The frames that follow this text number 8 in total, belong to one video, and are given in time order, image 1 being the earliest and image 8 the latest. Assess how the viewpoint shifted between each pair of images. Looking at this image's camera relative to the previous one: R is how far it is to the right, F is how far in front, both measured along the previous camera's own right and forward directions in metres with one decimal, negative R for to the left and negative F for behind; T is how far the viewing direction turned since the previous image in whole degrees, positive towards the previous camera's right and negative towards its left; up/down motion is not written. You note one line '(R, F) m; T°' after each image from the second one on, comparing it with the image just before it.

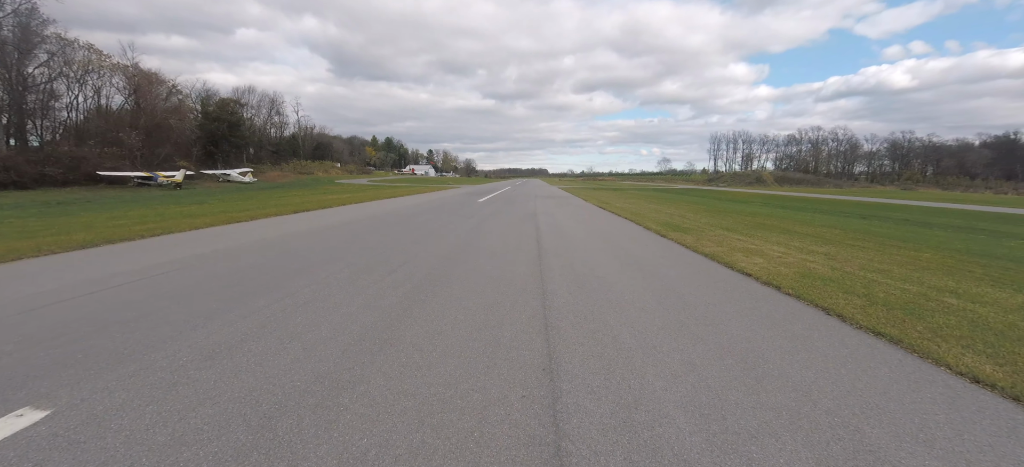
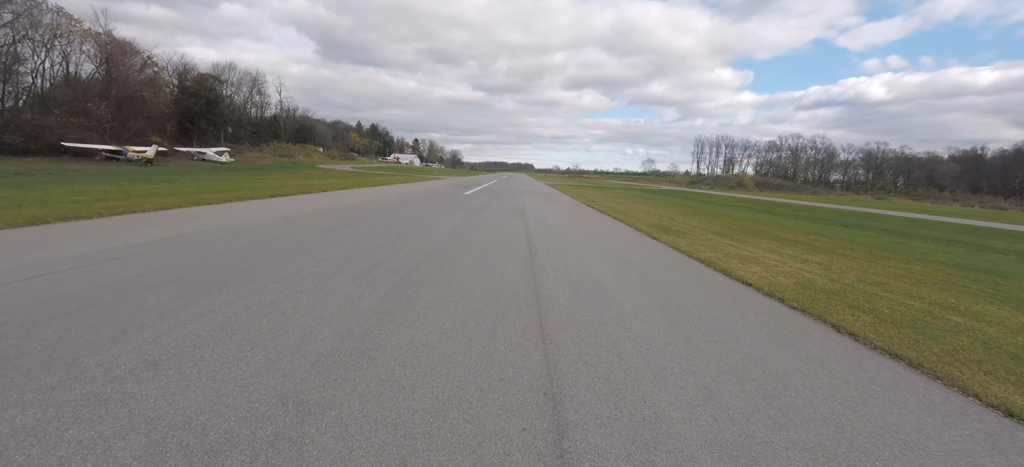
(-0.1, +0.4) m; +2°
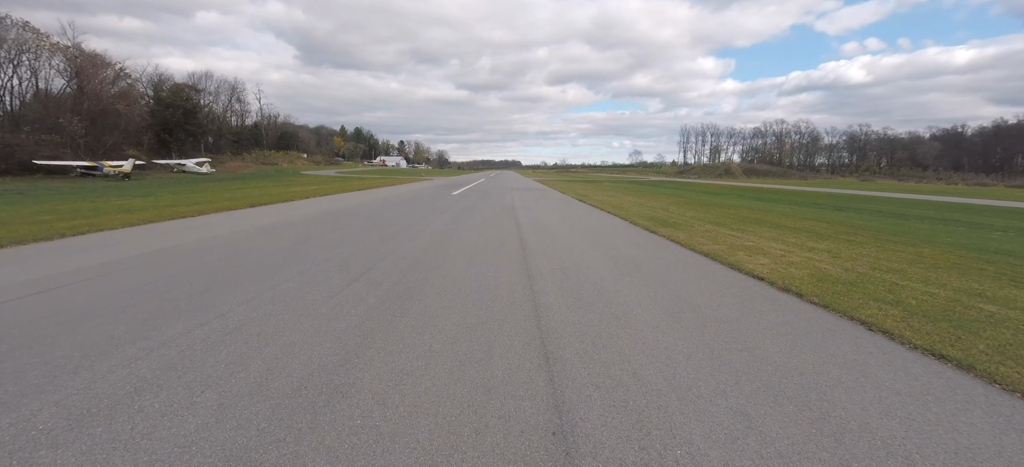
(0.0, +0.5) m; +1°
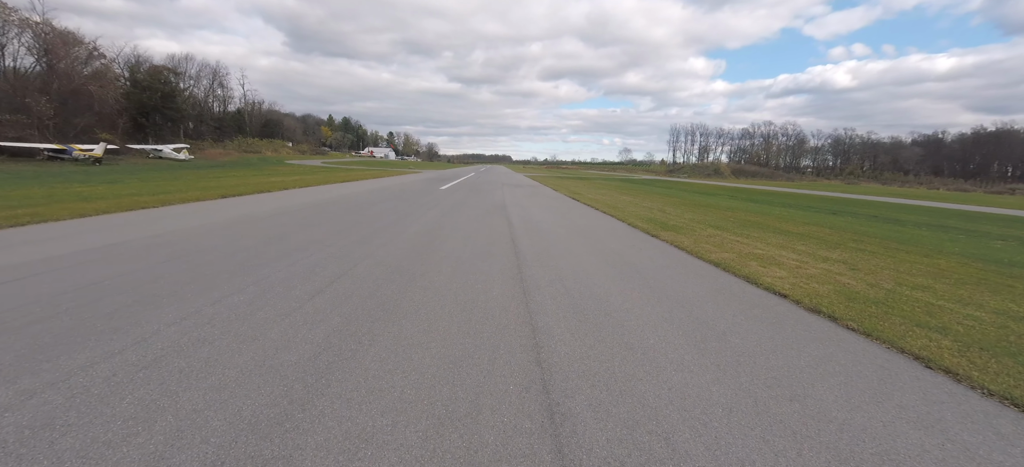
(-0.1, +0.8) m; +2°
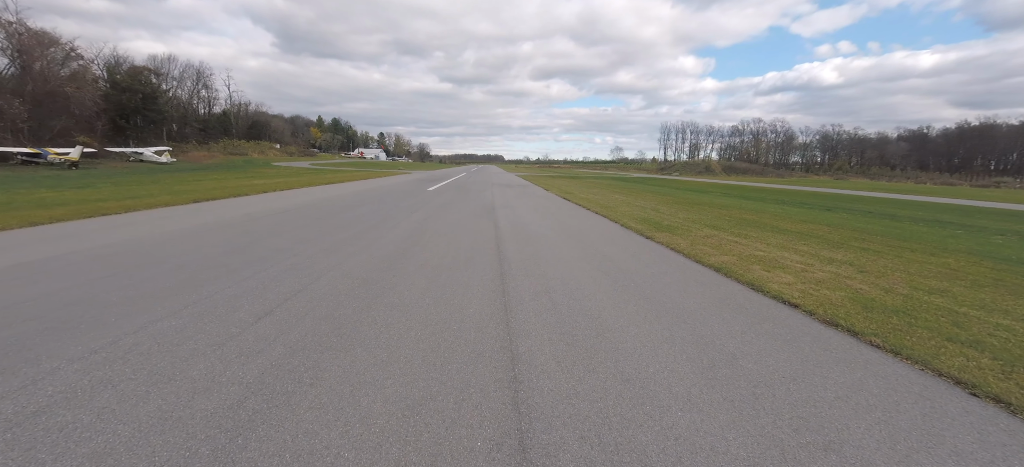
(+0.2, +0.6) m; +1°
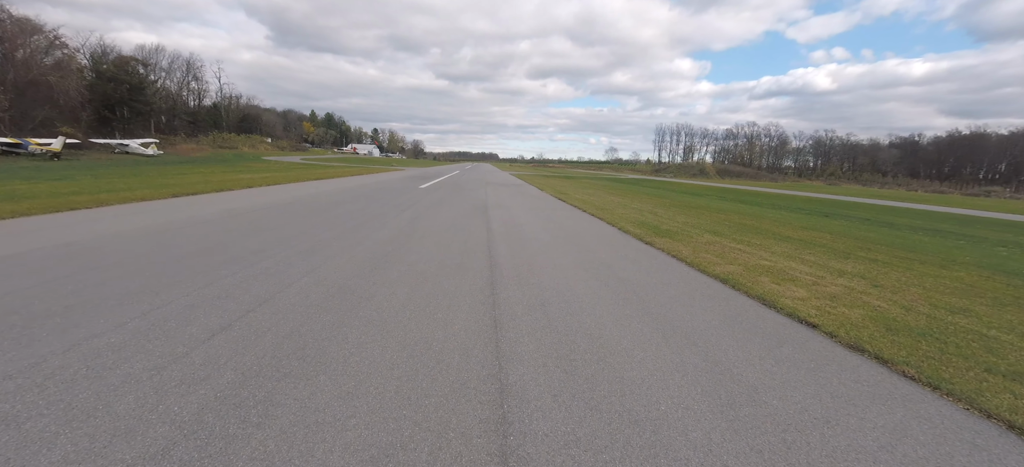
(0.0, +0.5) m; +1°
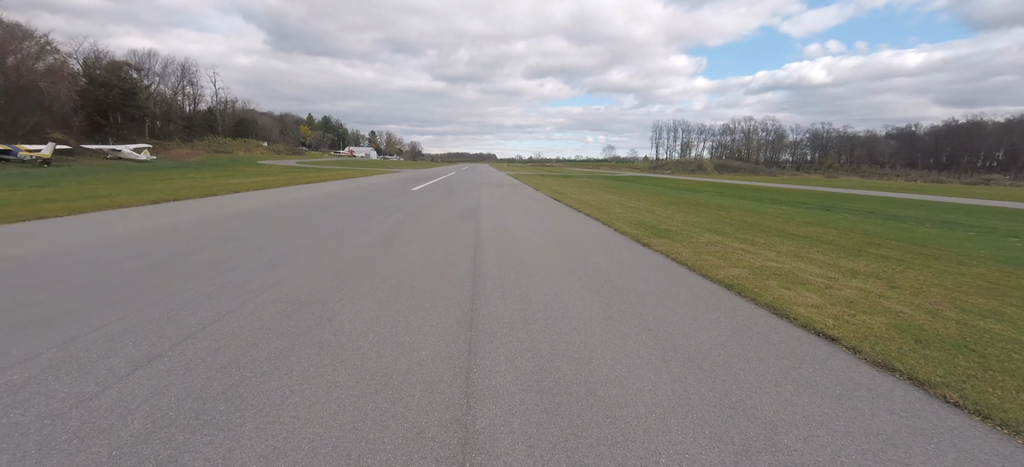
(+0.2, +0.5) m; 0°
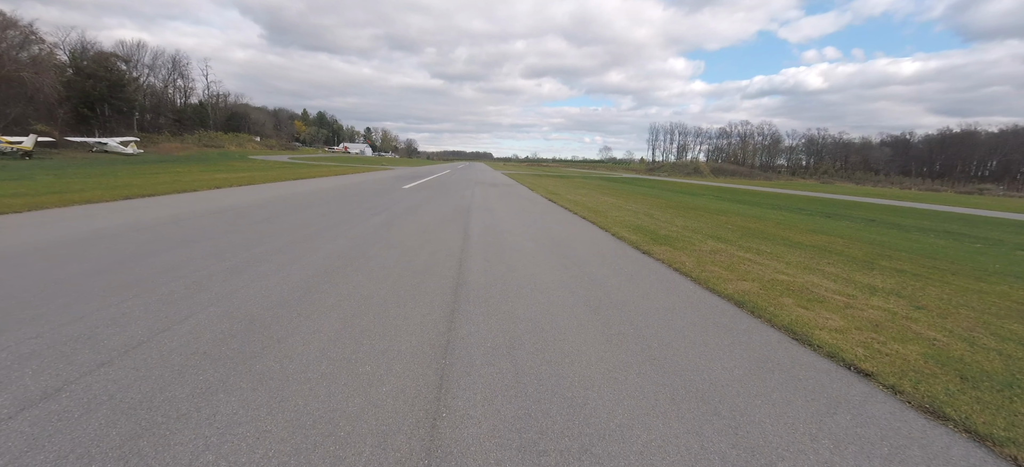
(+0.1, +0.6) m; +1°
